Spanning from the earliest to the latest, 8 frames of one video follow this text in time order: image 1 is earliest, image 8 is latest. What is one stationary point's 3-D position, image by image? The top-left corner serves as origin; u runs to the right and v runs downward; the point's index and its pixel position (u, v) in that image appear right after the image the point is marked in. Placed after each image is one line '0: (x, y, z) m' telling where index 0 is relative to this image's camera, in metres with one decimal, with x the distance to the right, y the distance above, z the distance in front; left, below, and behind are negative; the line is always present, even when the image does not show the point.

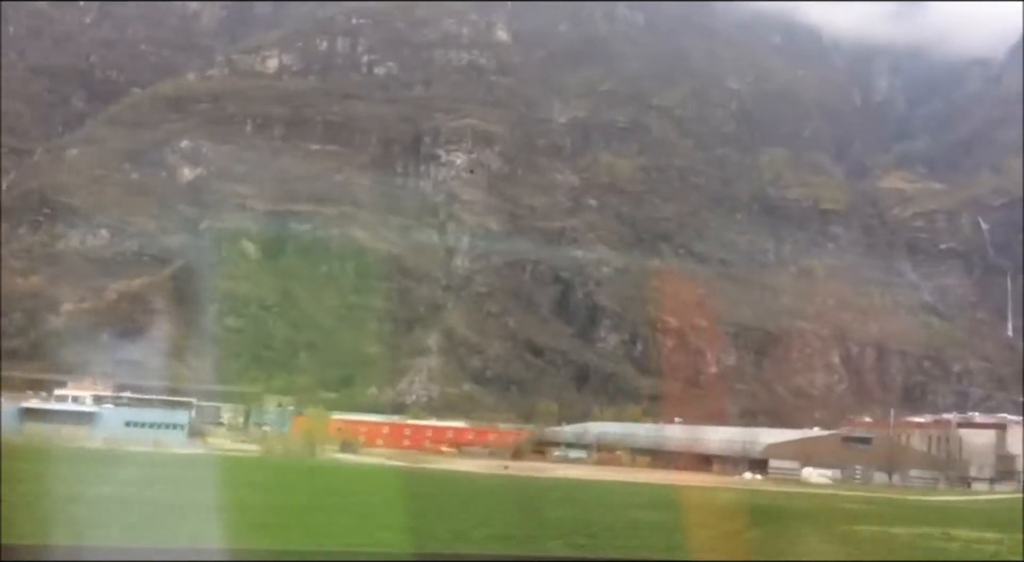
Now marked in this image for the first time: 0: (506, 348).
0: (-0.1, -0.6, +9.7) m
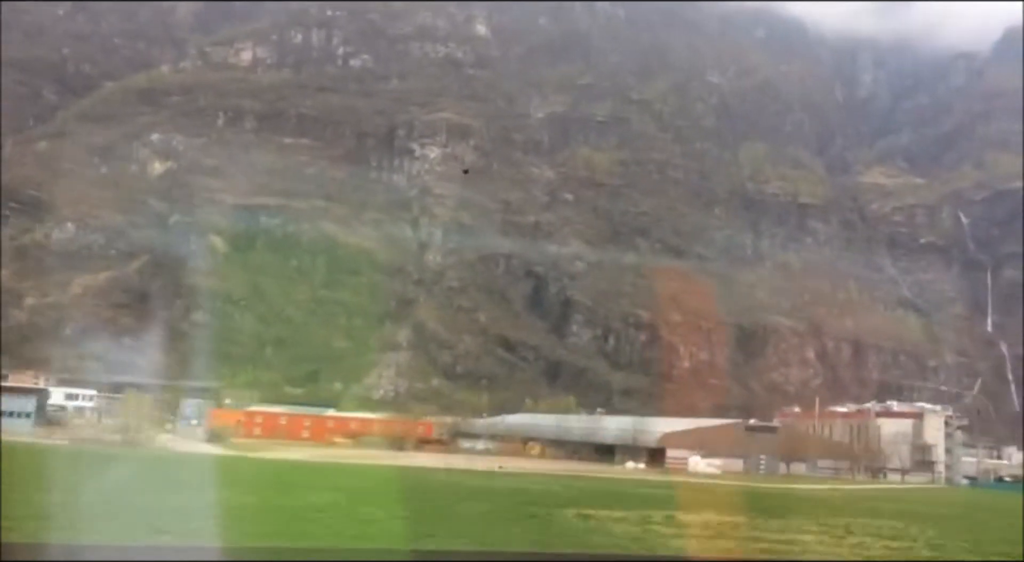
0: (-0.3, -0.6, +9.6) m
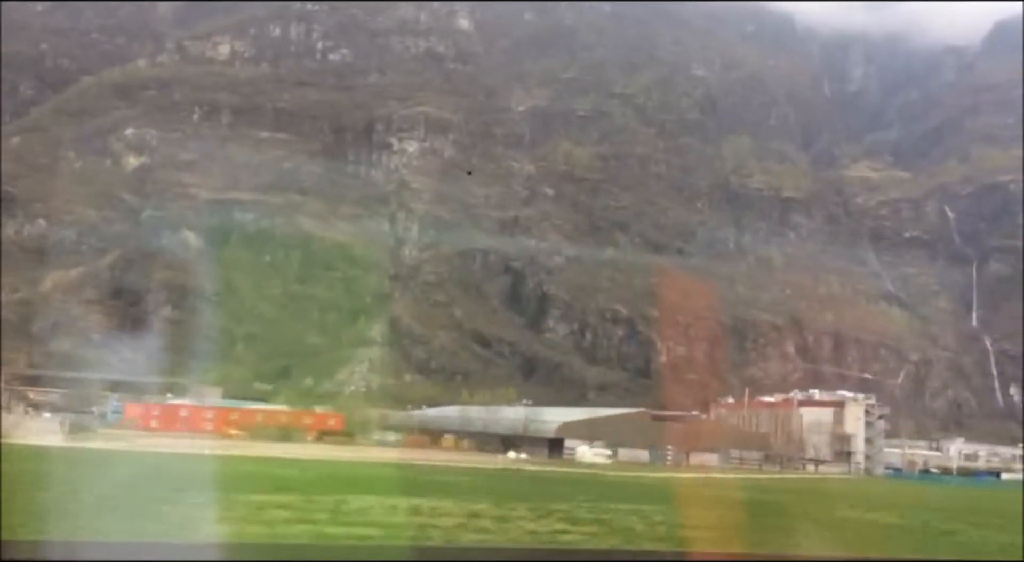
0: (-0.6, -0.5, +9.5) m
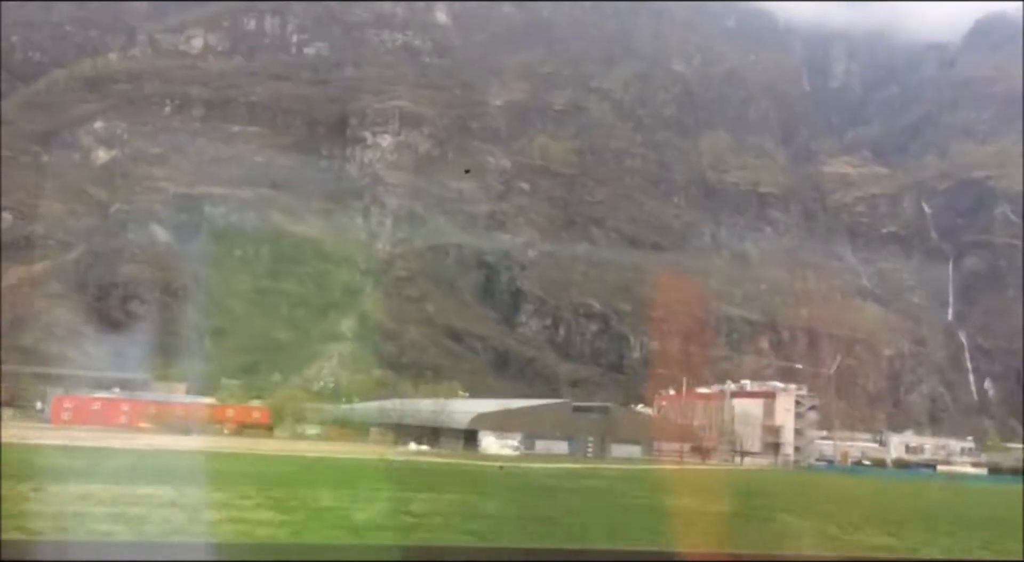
0: (-0.8, -0.5, +9.4) m
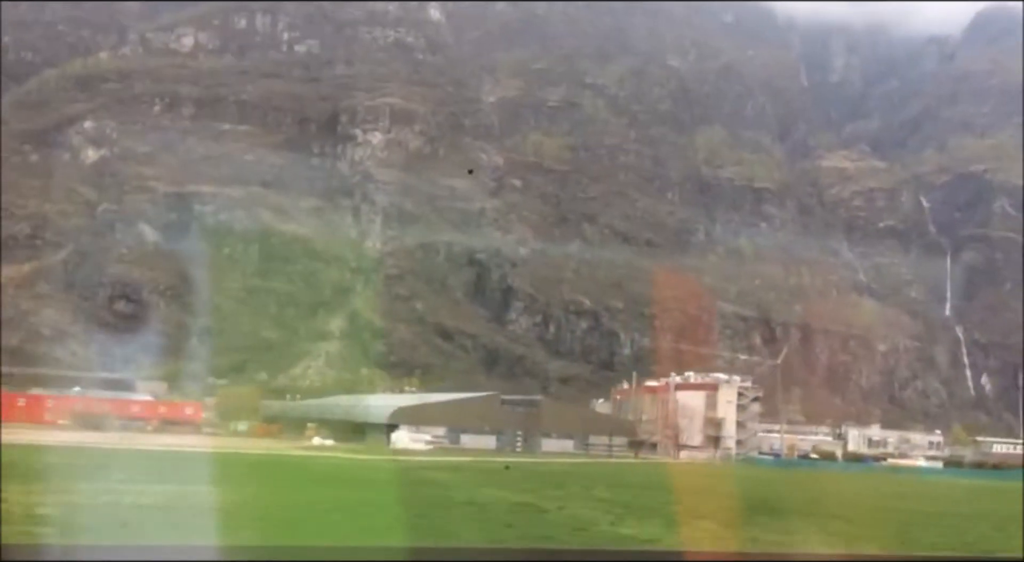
0: (-0.9, -0.4, +9.4) m
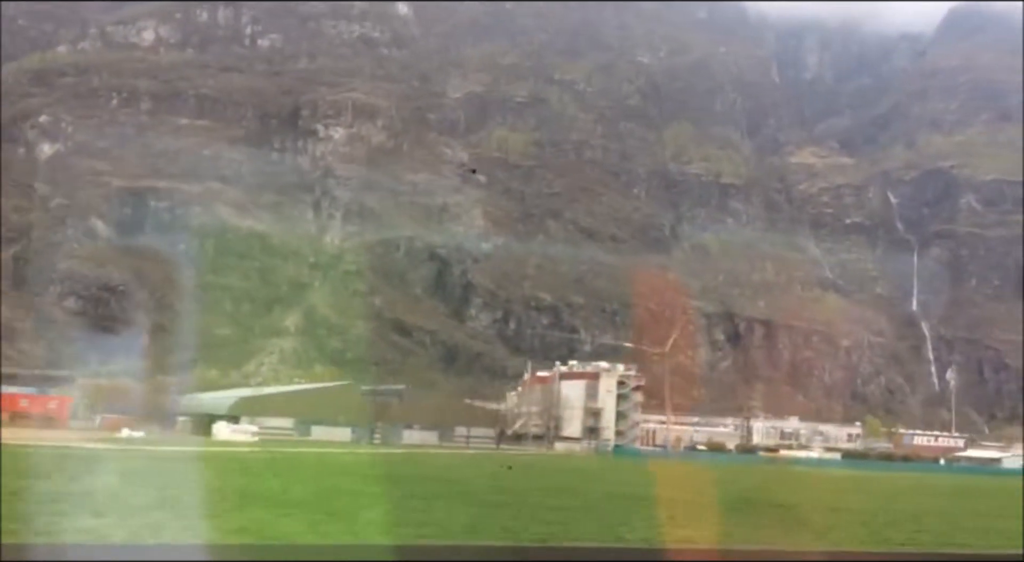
0: (-1.2, -0.4, +9.2) m
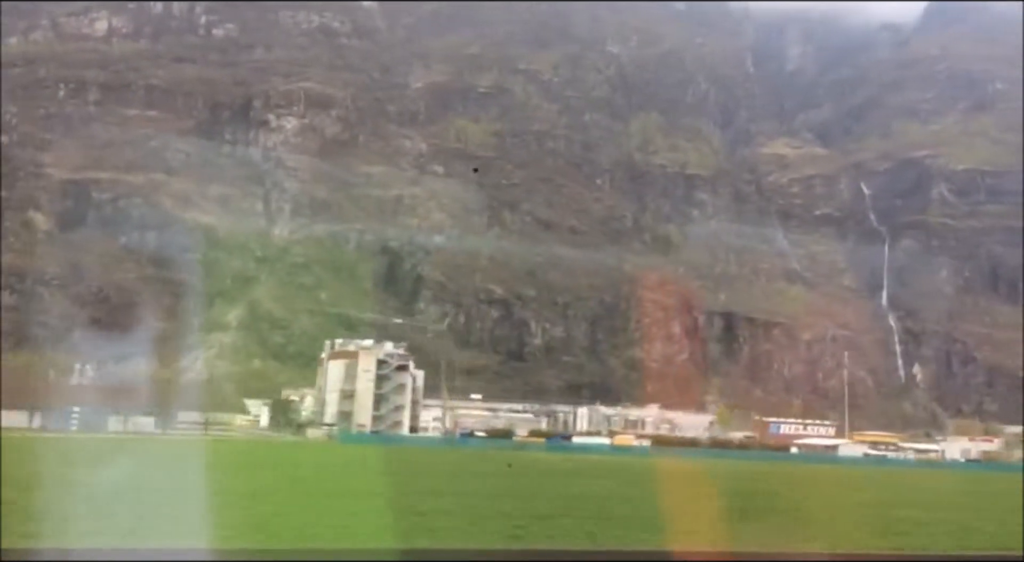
0: (-1.7, -0.4, +9.0) m
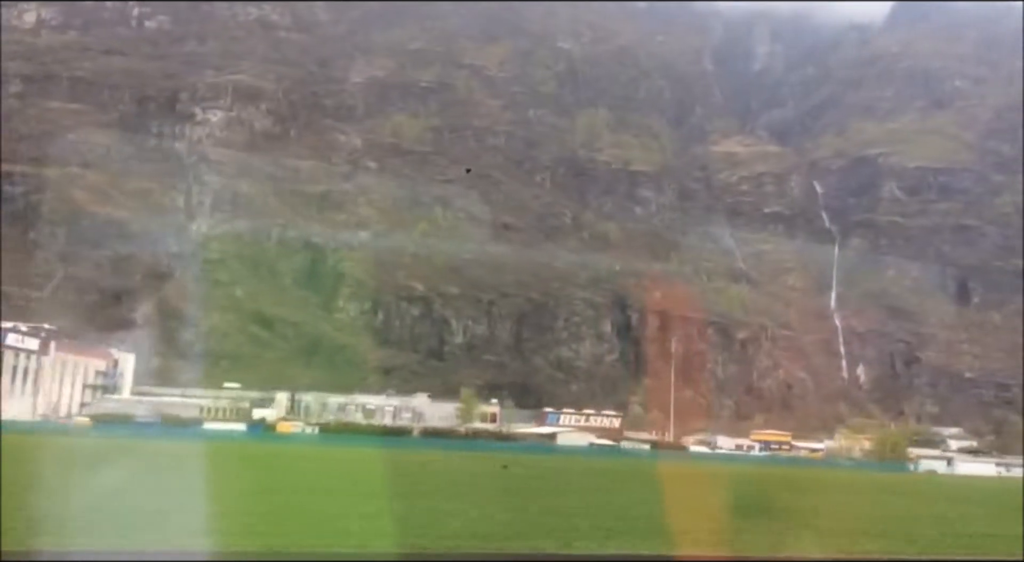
0: (-2.3, -0.3, +8.8) m
